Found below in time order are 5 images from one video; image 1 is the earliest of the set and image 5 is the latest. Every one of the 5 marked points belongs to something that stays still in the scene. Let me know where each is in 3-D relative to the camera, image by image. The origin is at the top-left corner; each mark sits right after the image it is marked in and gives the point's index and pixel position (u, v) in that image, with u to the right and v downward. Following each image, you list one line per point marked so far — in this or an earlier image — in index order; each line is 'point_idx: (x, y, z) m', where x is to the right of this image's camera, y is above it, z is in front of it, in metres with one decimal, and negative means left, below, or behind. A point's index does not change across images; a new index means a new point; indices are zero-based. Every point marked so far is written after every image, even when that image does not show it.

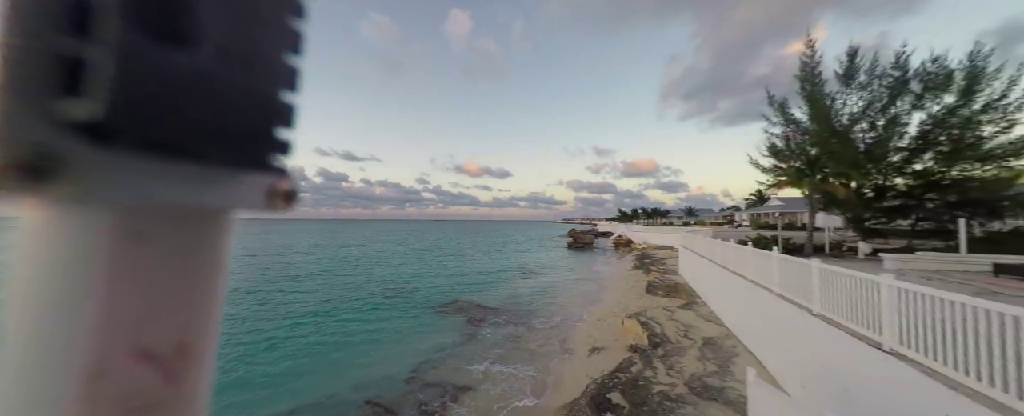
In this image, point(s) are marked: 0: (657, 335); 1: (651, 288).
0: (+4.6, -4.1, +9.7) m
1: (+7.5, -4.3, +16.3) m
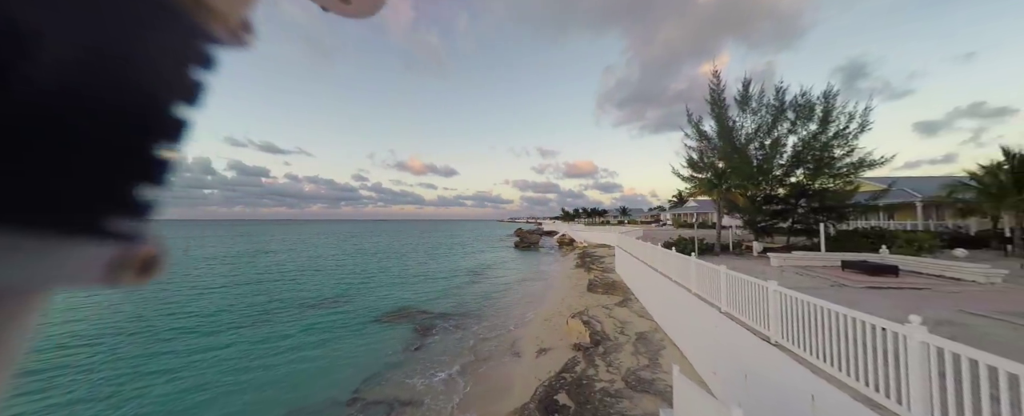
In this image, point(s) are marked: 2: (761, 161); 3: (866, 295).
0: (+2.9, -4.4, +10.5) m
1: (+4.6, -4.5, +17.6) m
2: (+11.4, +2.2, +13.9) m
3: (+7.3, -1.8, +6.2) m
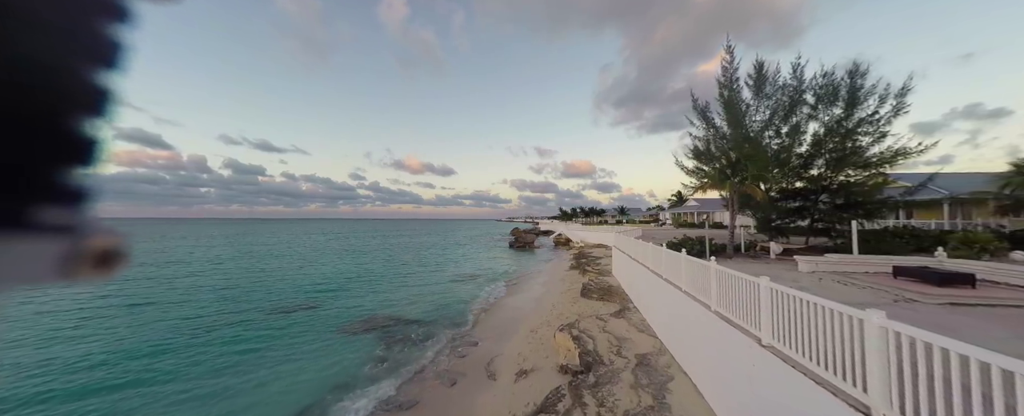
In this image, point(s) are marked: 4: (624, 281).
0: (+2.3, -4.2, +8.9) m
1: (+3.9, -4.3, +15.9) m
2: (+10.7, +2.3, +12.3) m
3: (+6.6, -1.6, +4.6) m
4: (+5.7, -3.7, +15.5) m
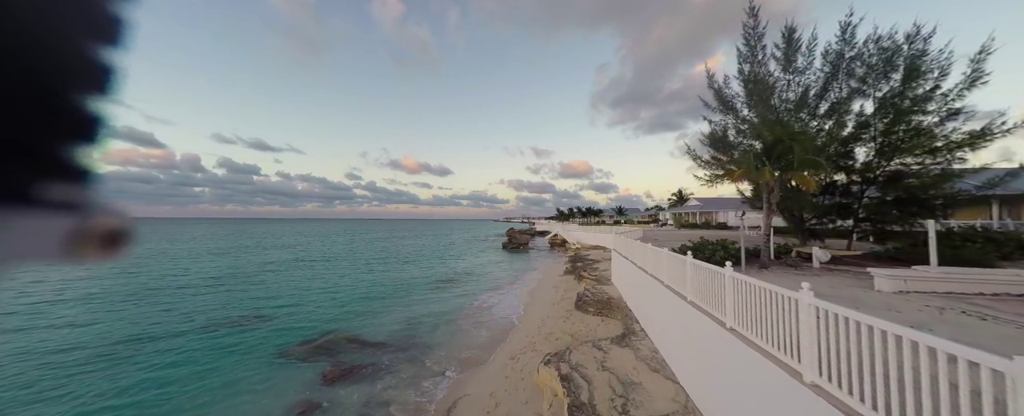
0: (+1.6, -4.0, +6.6) m
1: (+3.1, -4.2, +13.7) m
2: (+10.0, +2.4, +10.2) m
3: (+6.0, -1.5, +2.4) m
4: (+5.0, -3.6, +13.3) m
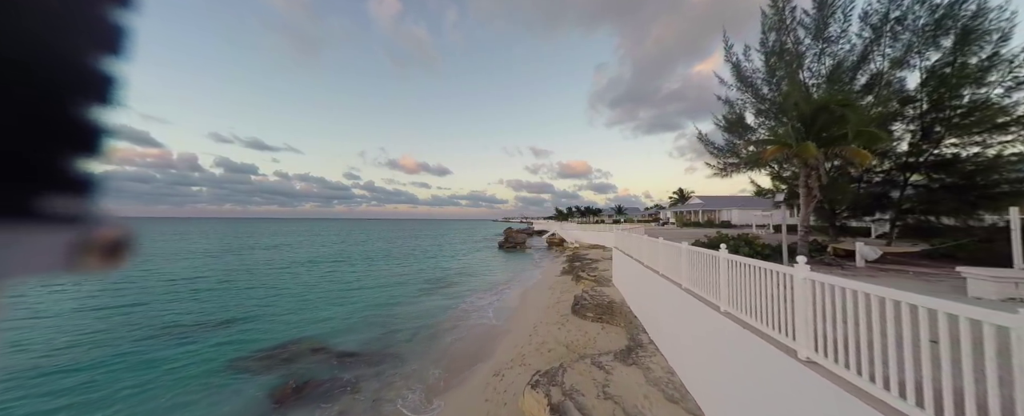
0: (+1.2, -3.7, +5.2) m
1: (+2.7, -3.9, +12.3) m
2: (+9.6, +2.7, +8.8) m
3: (+5.6, -1.2, +1.0) m
4: (+4.6, -3.3, +11.9) m
